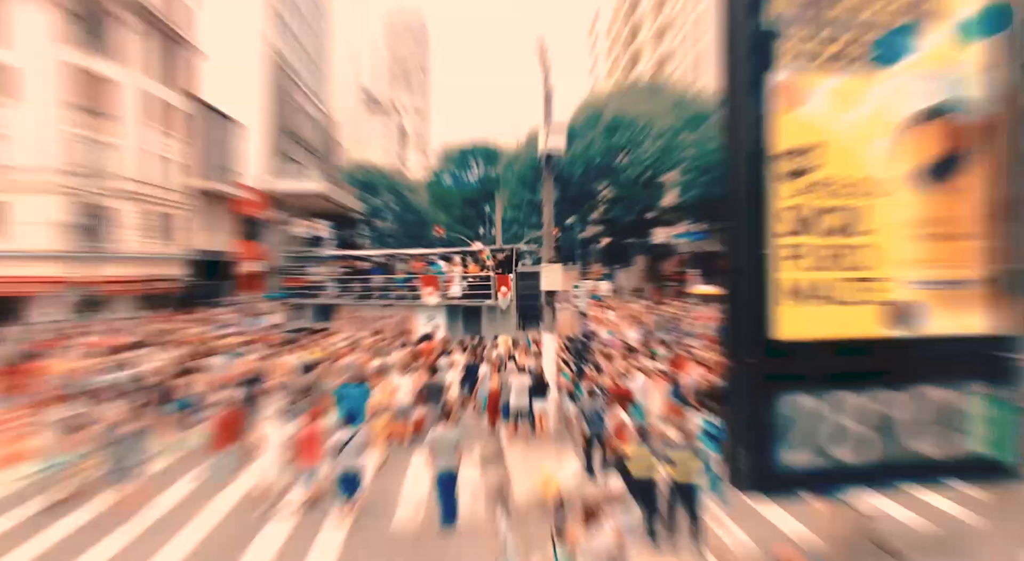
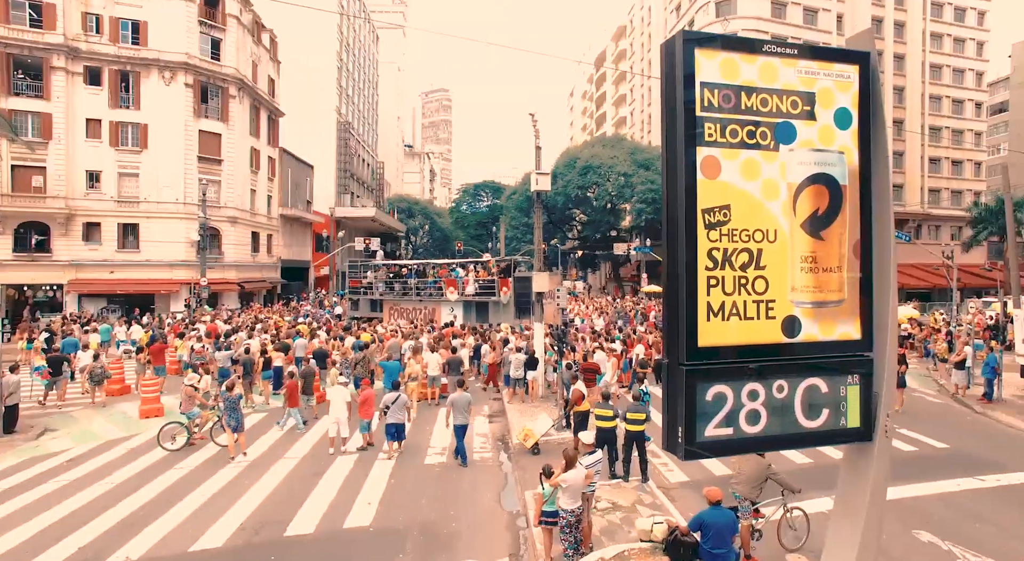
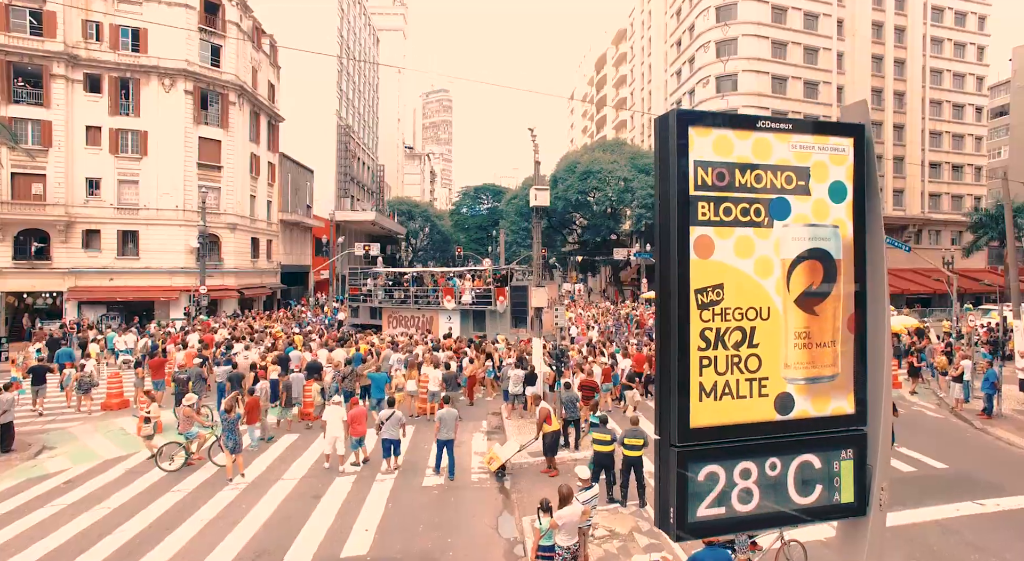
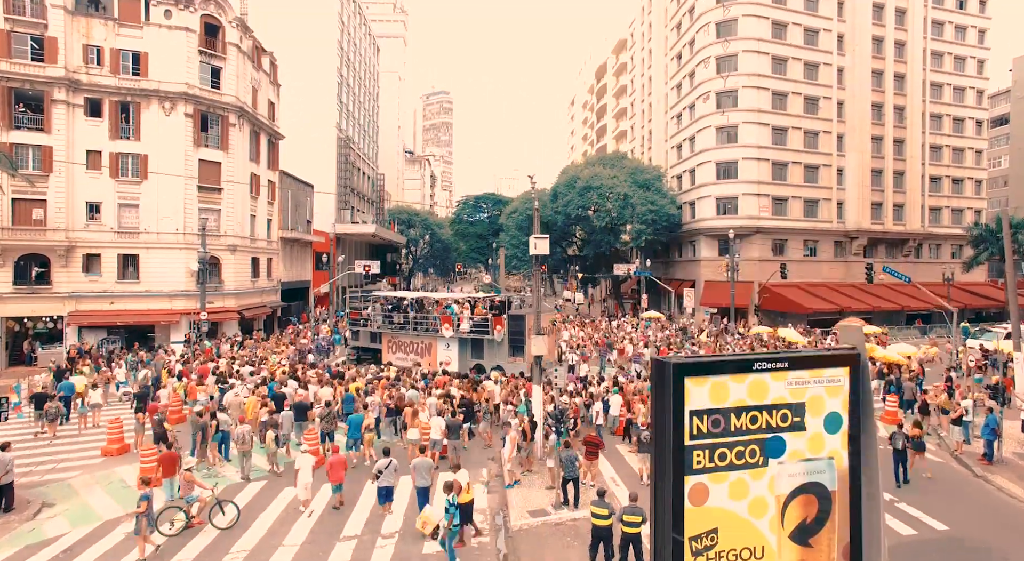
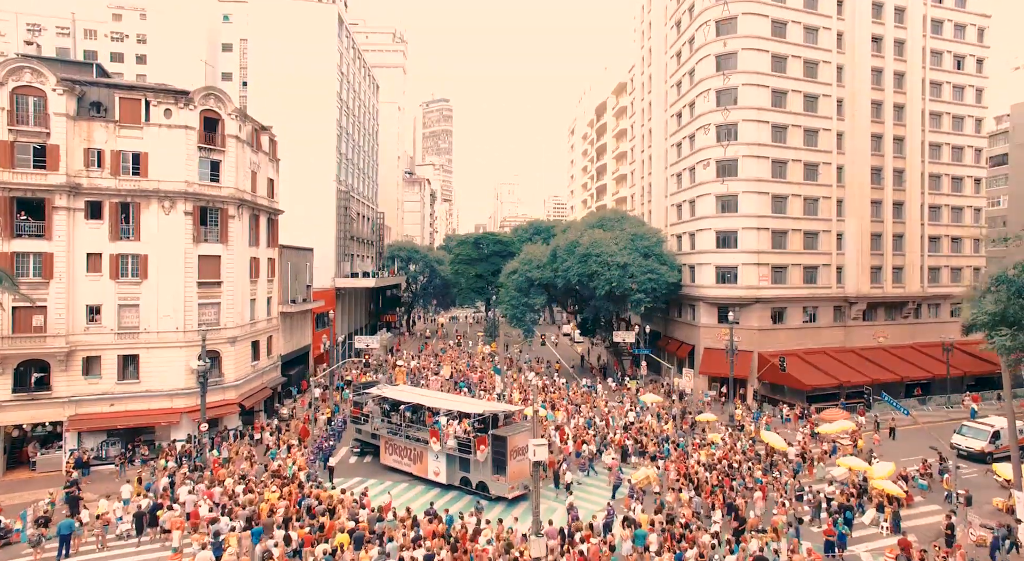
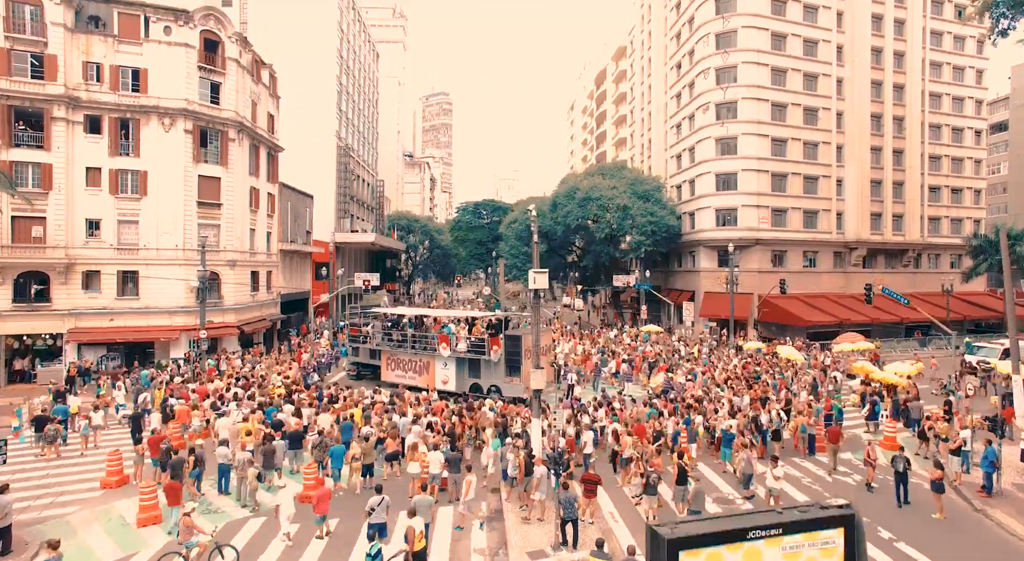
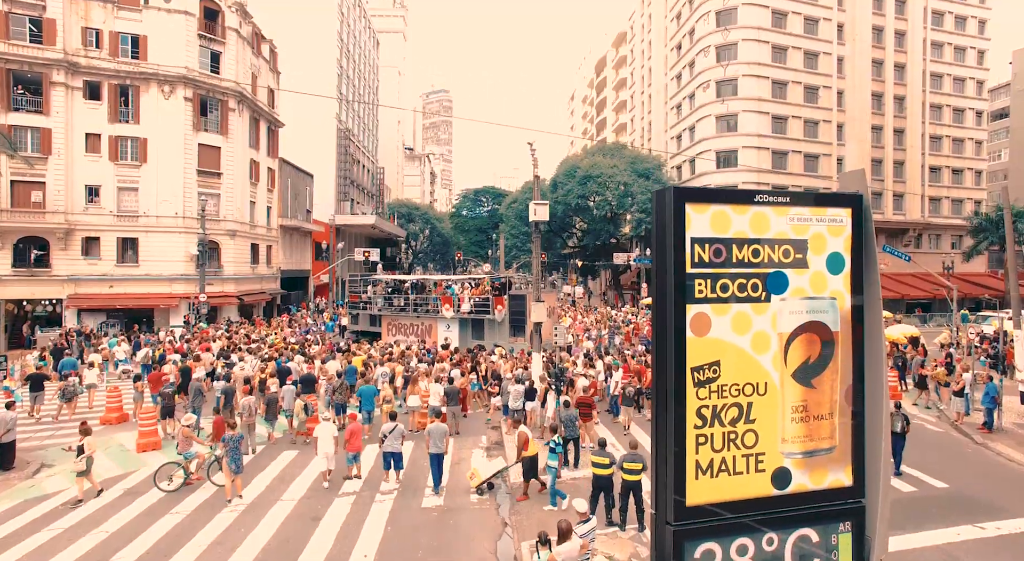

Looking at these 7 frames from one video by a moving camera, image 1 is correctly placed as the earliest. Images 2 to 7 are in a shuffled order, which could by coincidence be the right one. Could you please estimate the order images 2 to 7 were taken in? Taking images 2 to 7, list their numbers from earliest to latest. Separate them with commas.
2, 3, 7, 4, 6, 5
